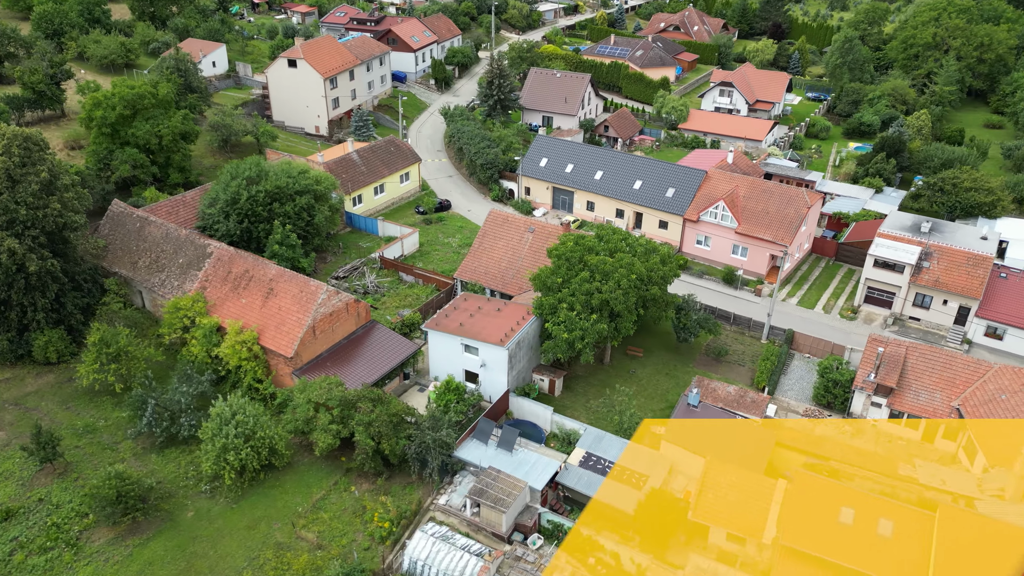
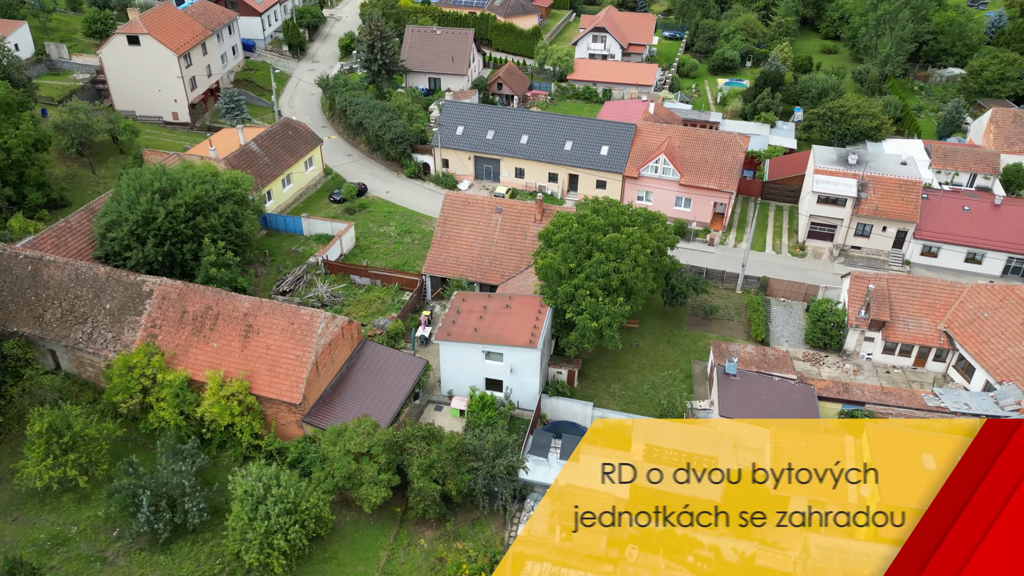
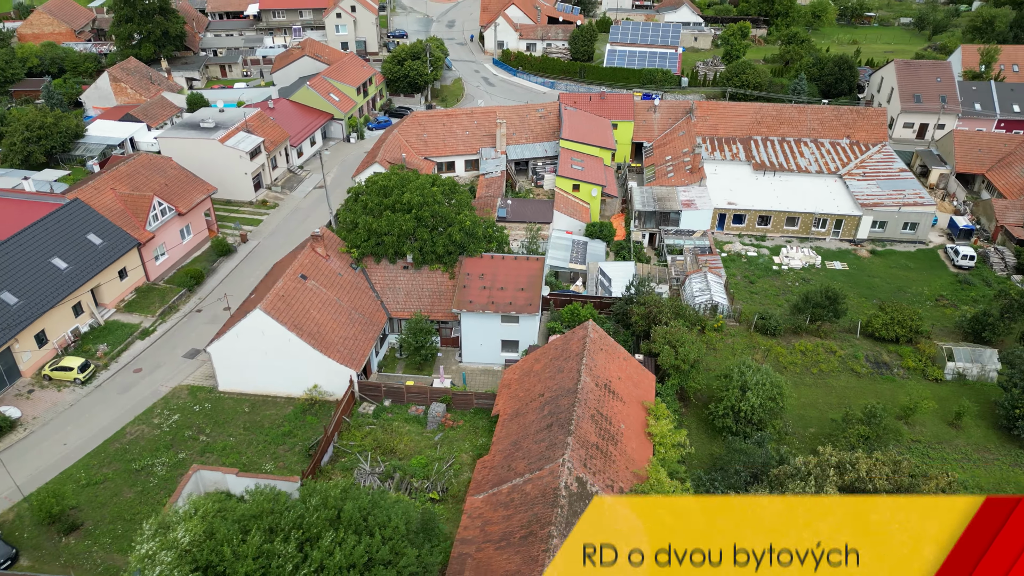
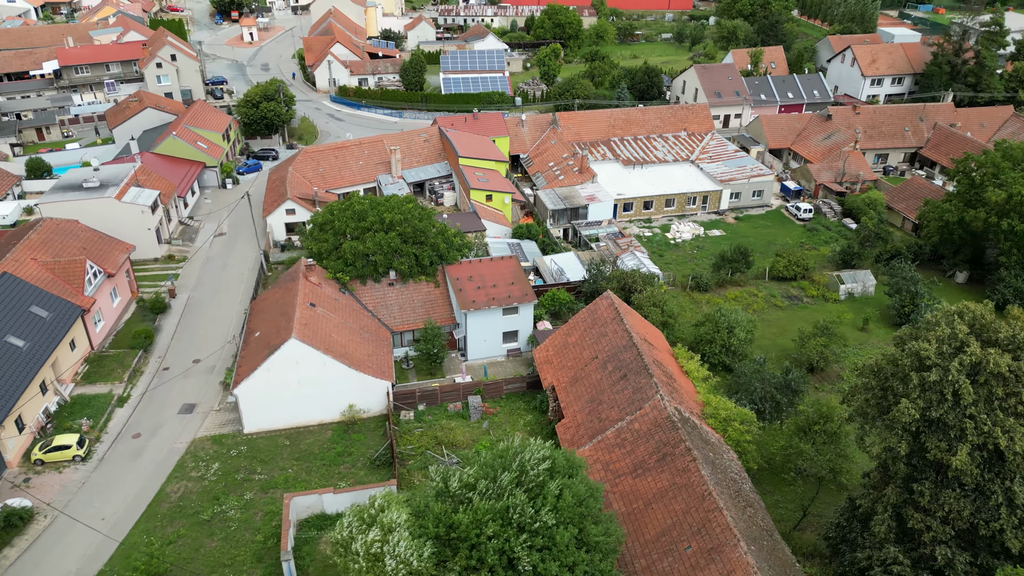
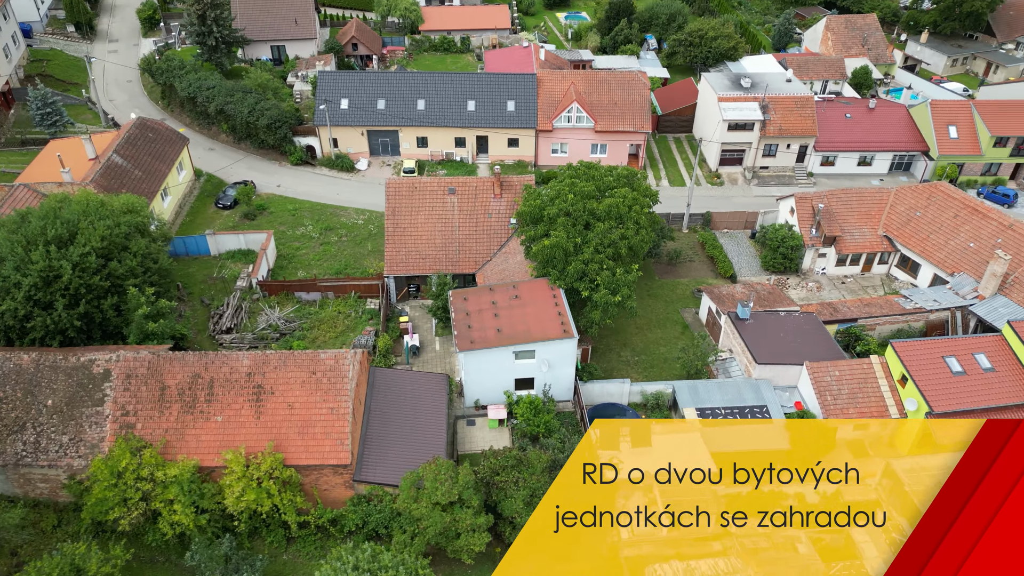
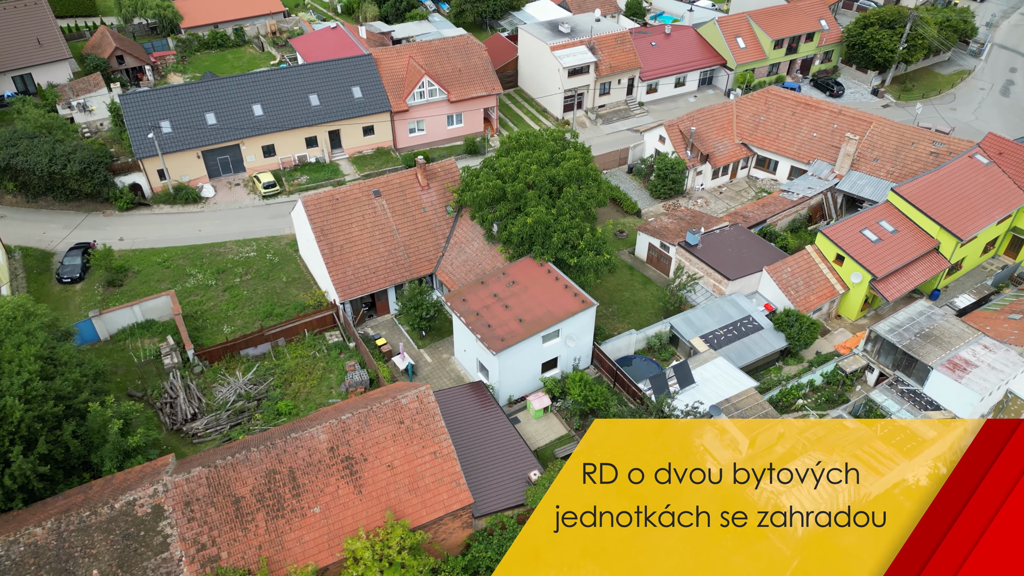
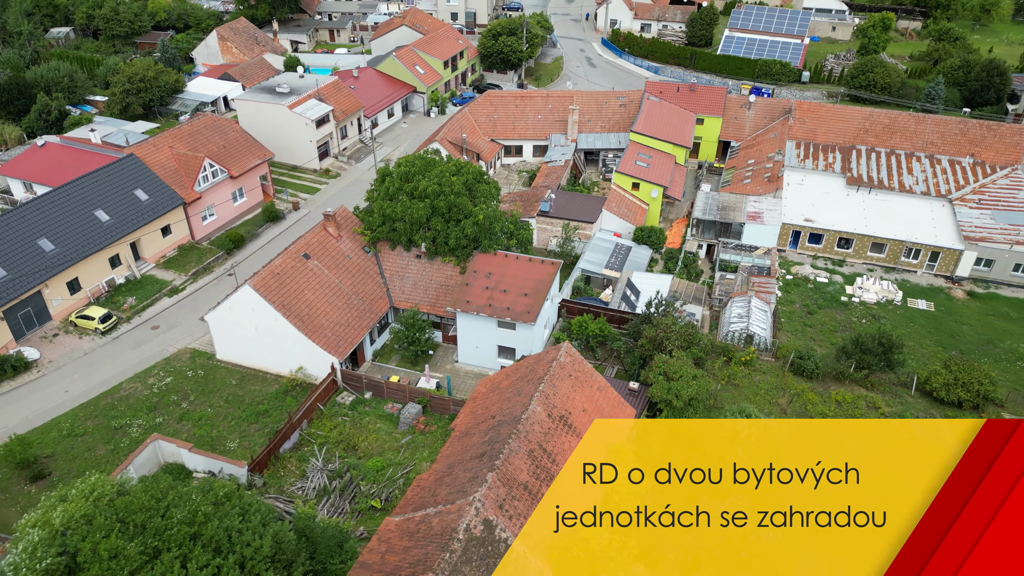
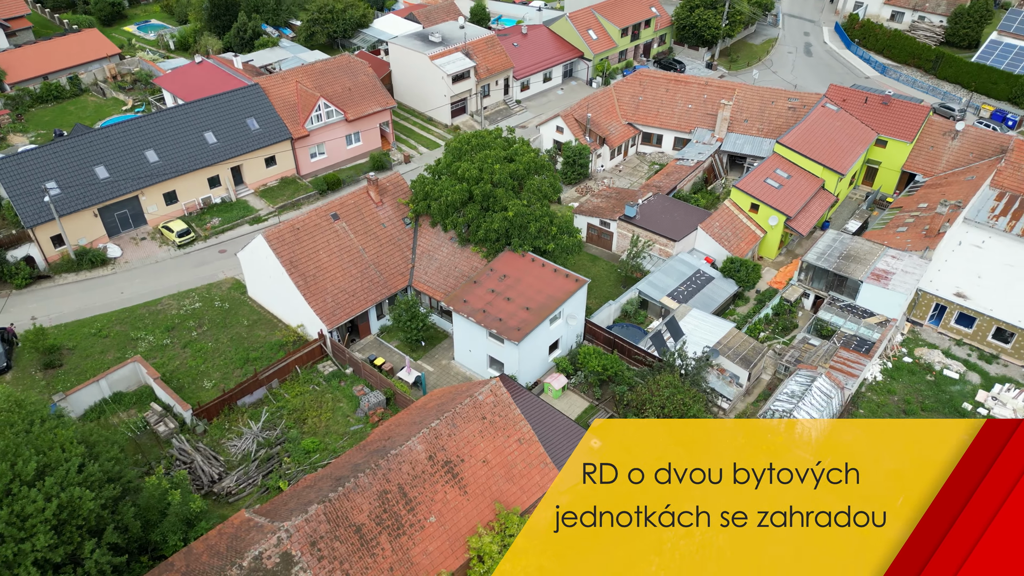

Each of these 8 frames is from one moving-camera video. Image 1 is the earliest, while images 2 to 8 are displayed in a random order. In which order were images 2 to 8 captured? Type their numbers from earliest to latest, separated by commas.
2, 5, 6, 8, 7, 3, 4
